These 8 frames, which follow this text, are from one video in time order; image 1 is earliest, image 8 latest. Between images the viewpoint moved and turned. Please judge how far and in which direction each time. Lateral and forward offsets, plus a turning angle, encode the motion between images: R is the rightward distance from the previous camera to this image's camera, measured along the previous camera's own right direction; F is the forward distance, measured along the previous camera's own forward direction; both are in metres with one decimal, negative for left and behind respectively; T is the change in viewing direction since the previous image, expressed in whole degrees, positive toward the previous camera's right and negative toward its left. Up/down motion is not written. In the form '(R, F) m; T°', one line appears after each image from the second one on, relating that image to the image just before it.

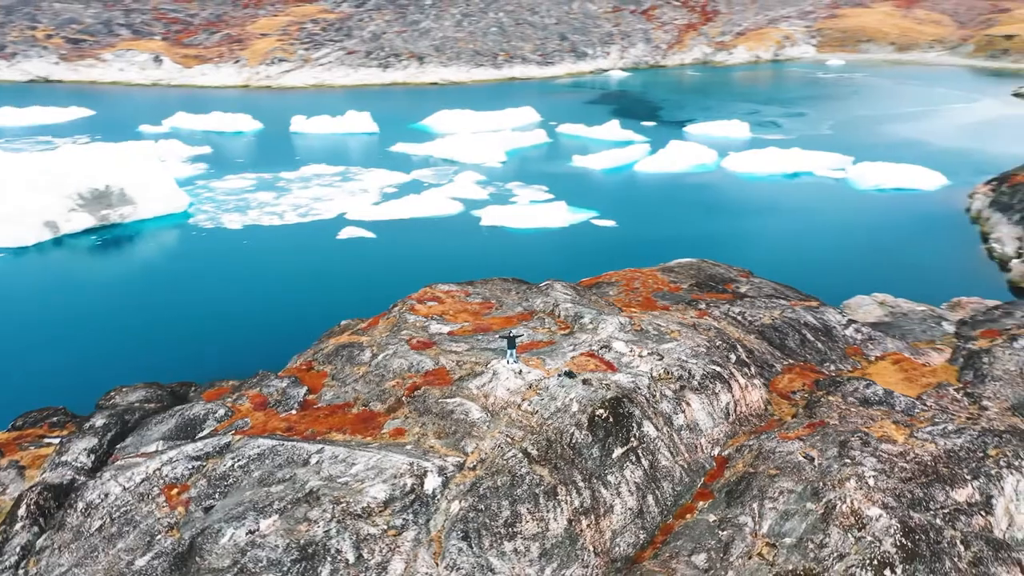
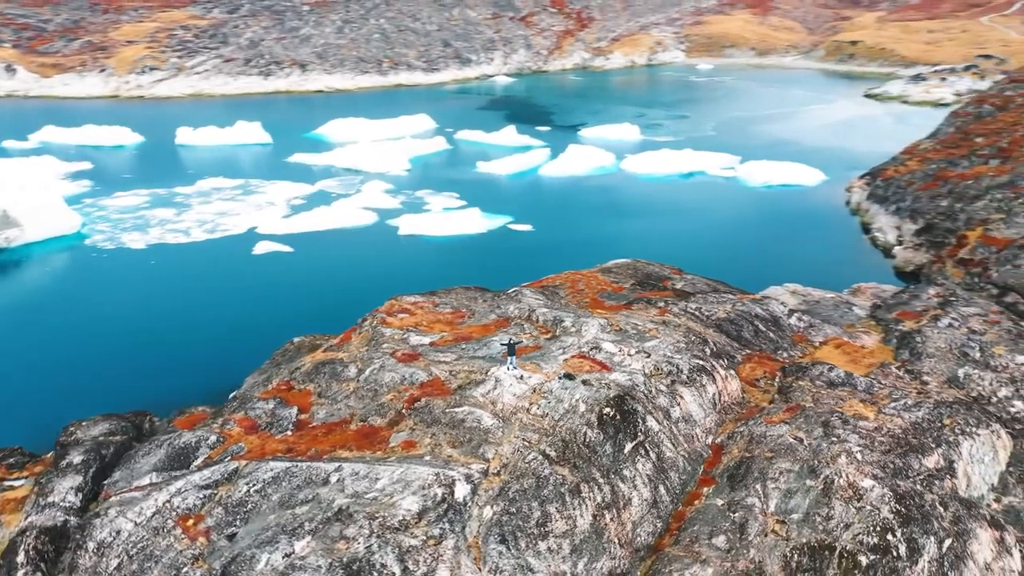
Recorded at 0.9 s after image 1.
(-1.4, -0.2) m; +8°
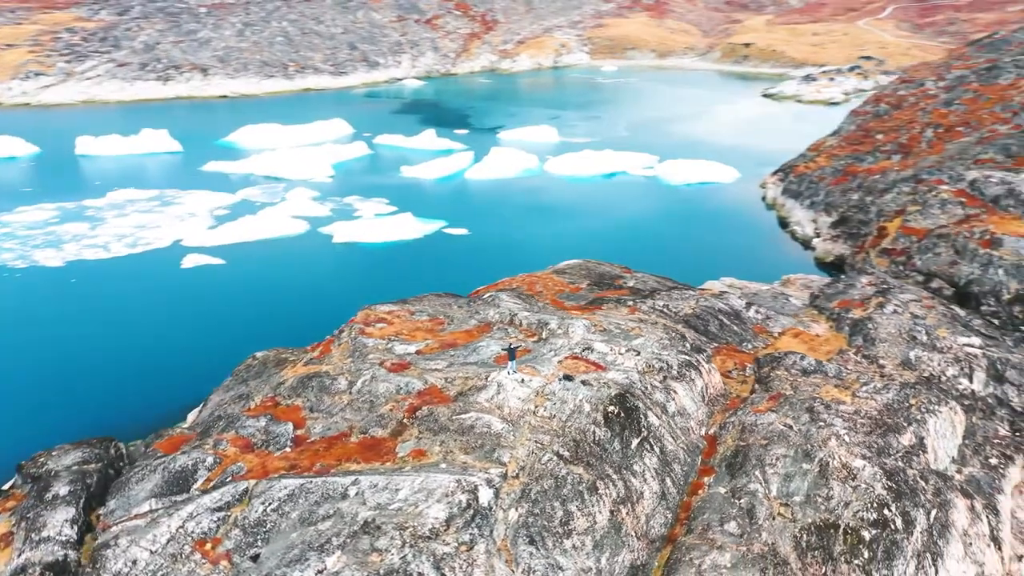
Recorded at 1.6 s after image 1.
(-1.2, -0.1) m; +6°
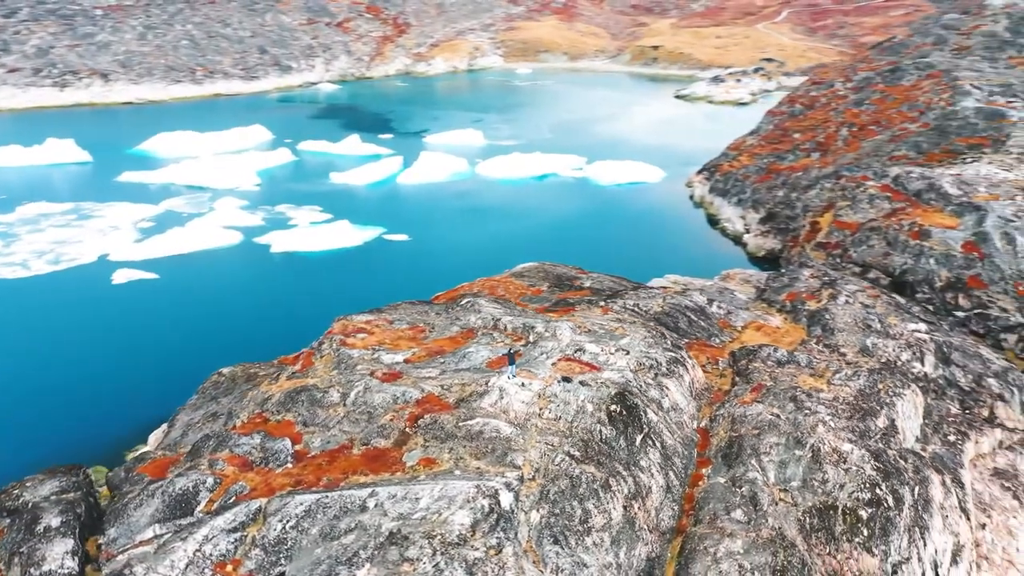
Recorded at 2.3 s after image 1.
(-1.1, -0.1) m; +6°
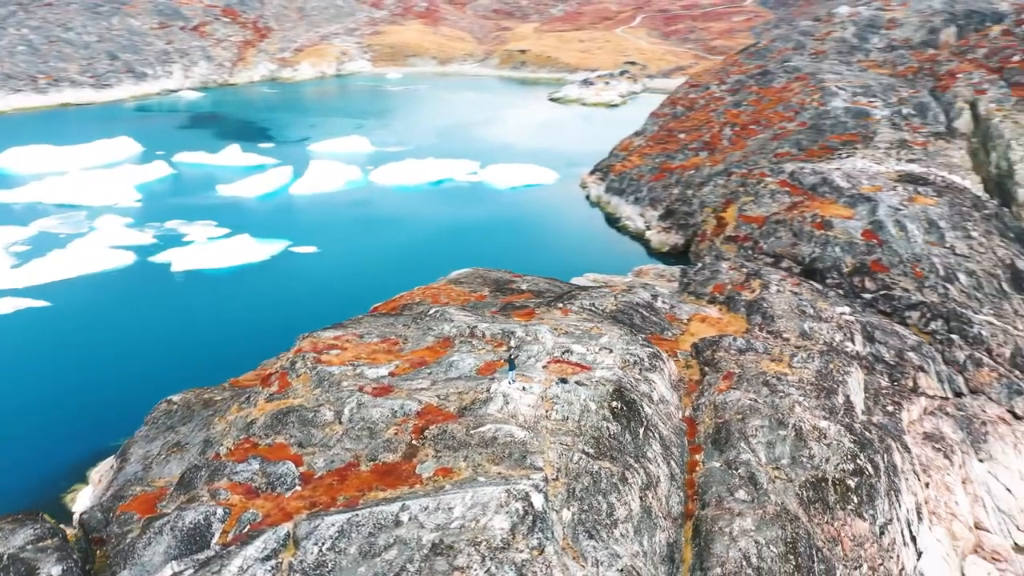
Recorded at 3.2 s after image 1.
(-1.7, -0.1) m; +9°
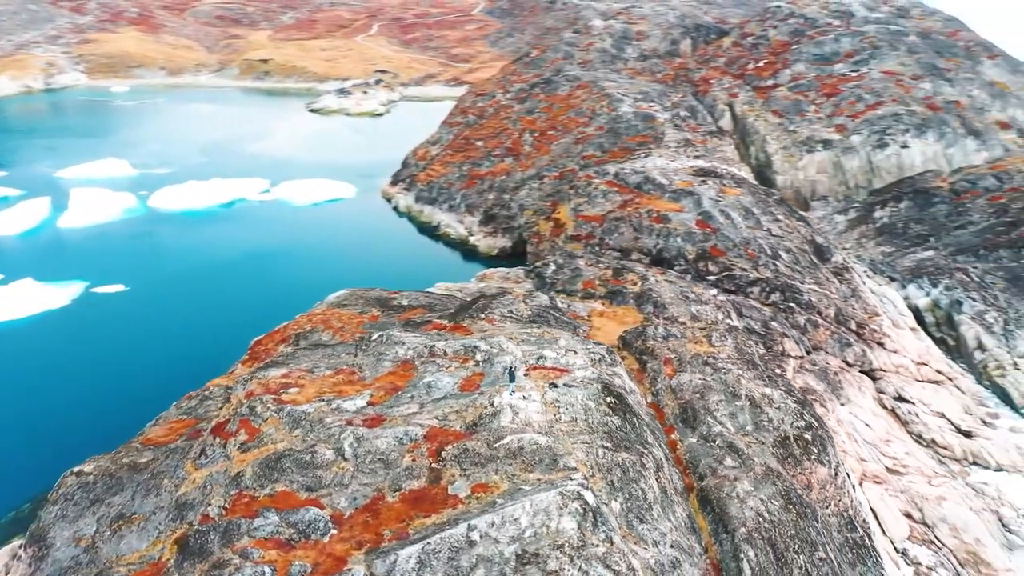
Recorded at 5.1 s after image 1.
(-3.3, 0.0) m; +17°
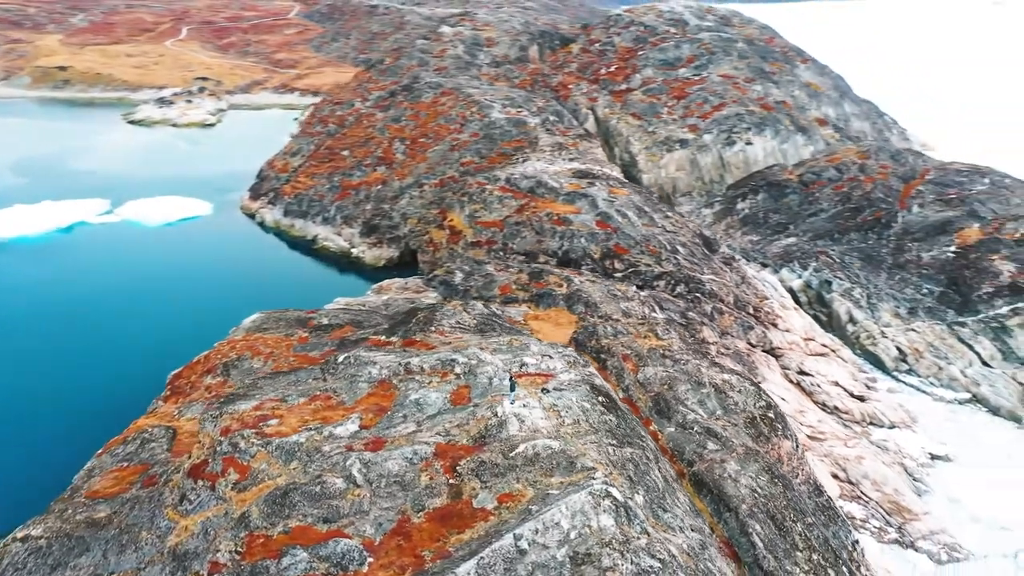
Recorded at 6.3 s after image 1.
(-2.3, 0.0) m; +12°
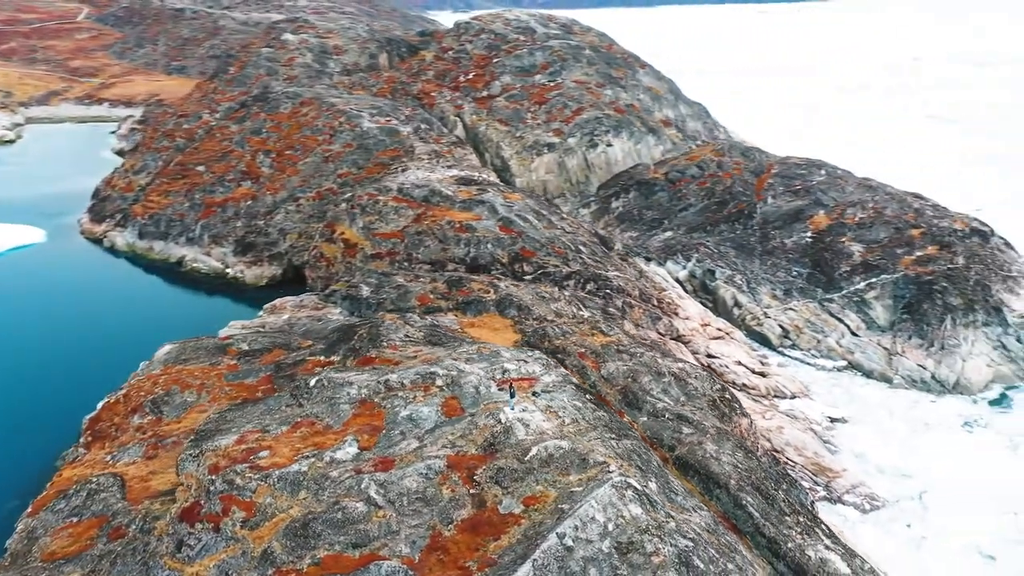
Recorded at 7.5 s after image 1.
(-2.3, -0.1) m; +12°
